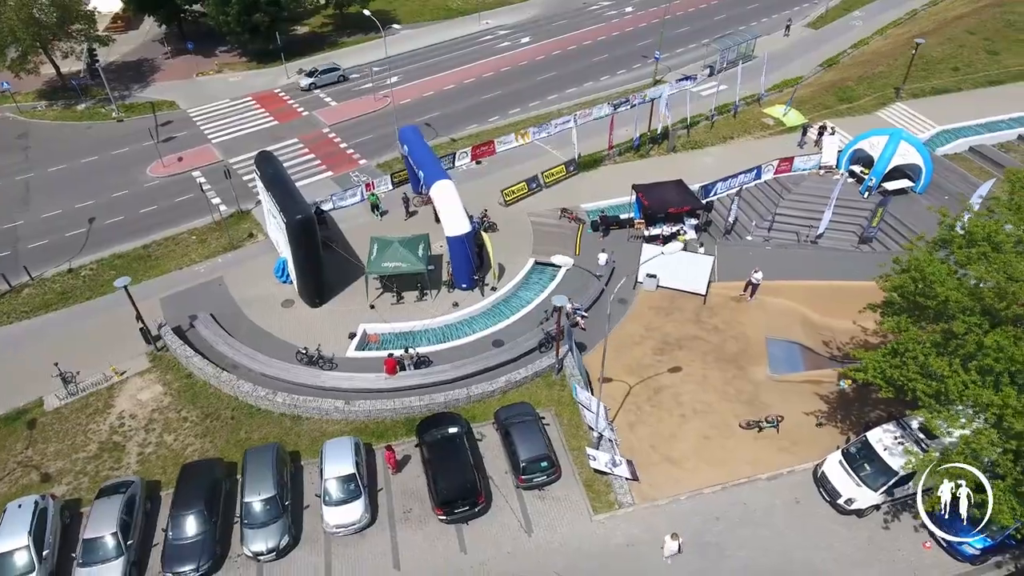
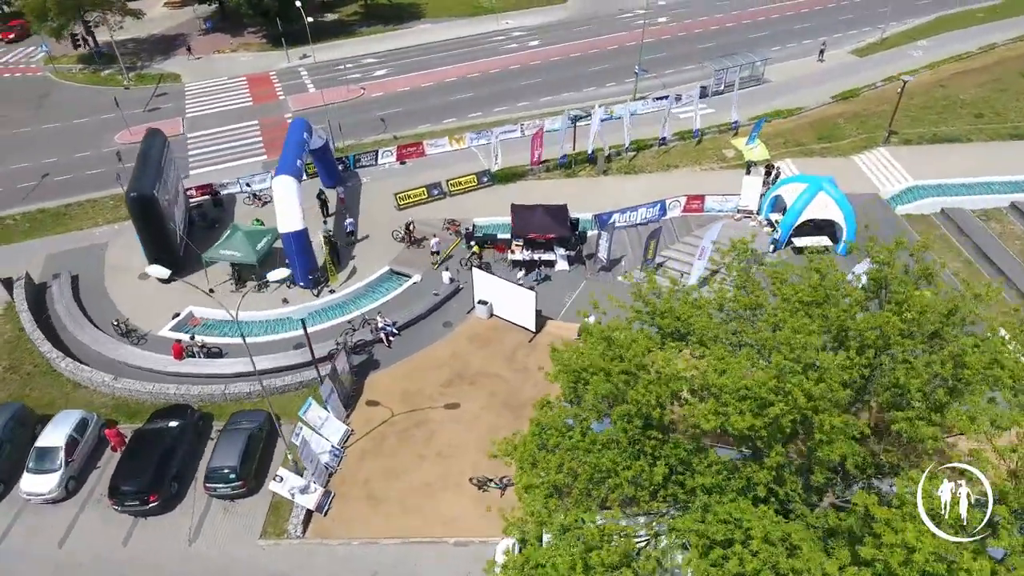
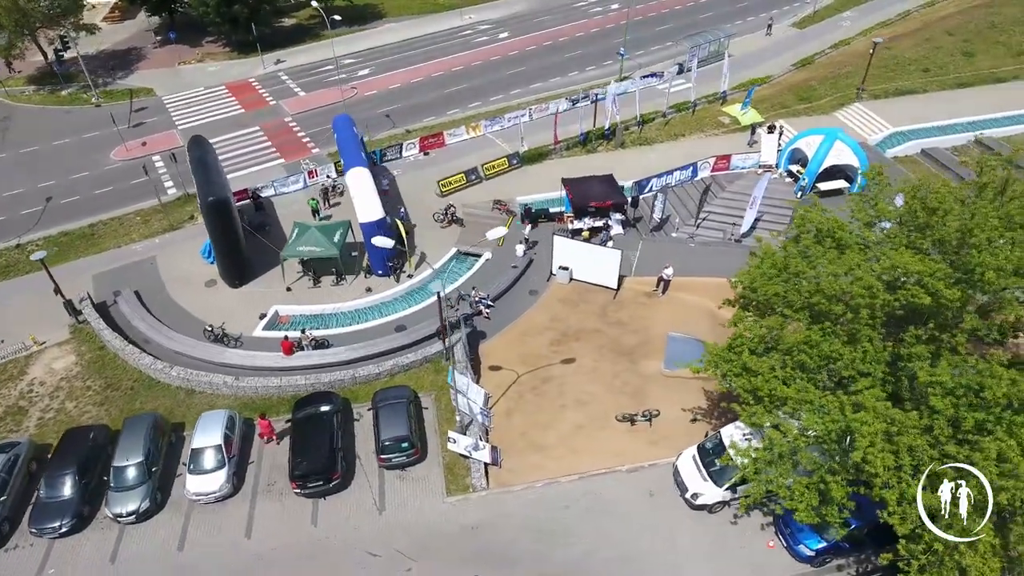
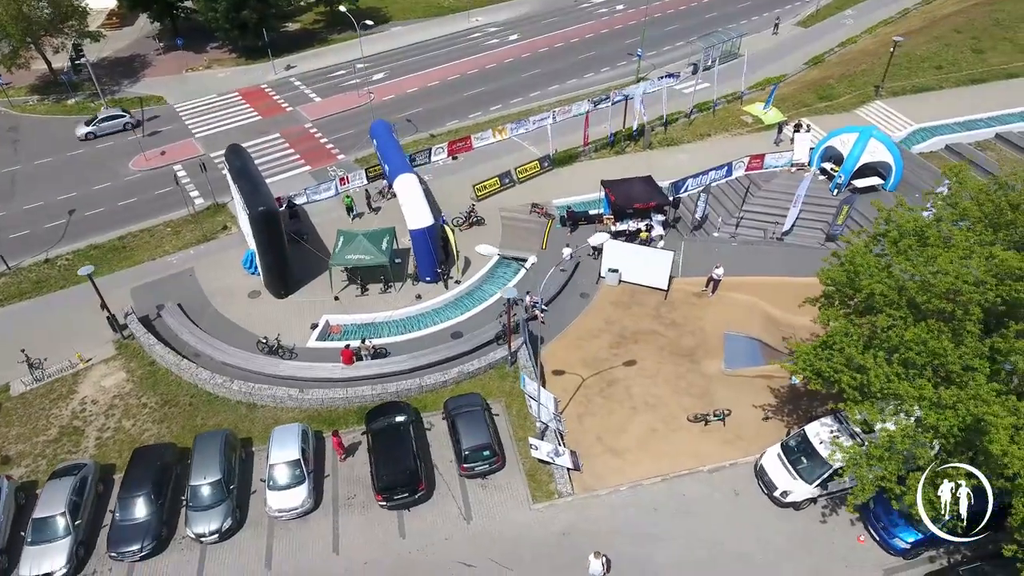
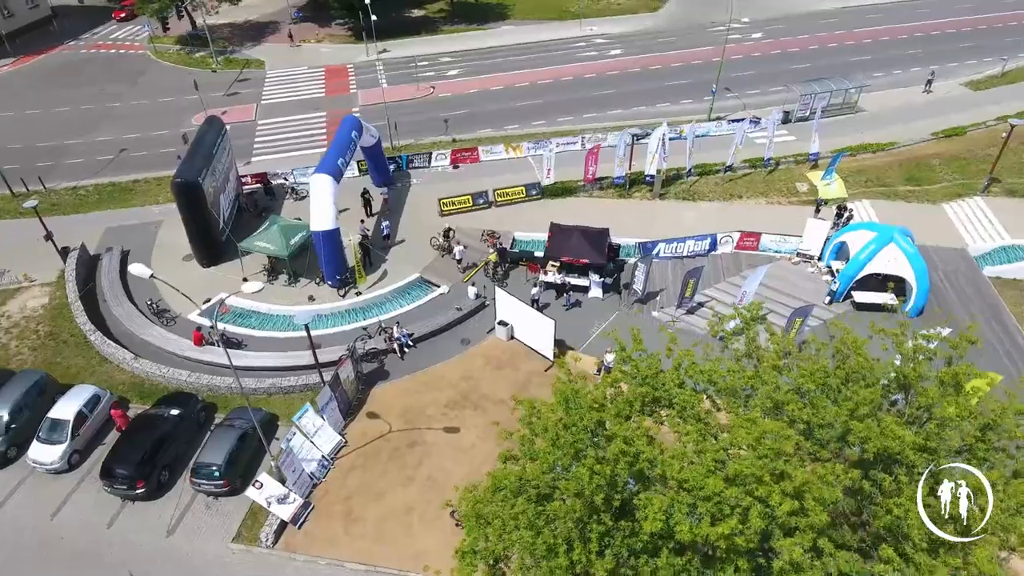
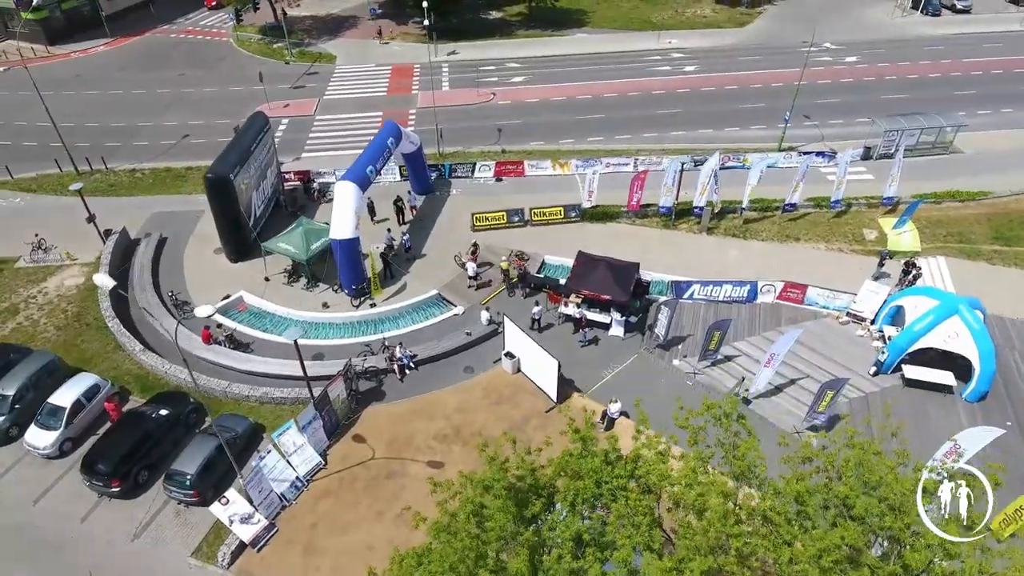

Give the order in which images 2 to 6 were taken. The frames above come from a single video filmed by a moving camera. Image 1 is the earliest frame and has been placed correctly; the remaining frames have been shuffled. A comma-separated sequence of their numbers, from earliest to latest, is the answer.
4, 3, 2, 5, 6
